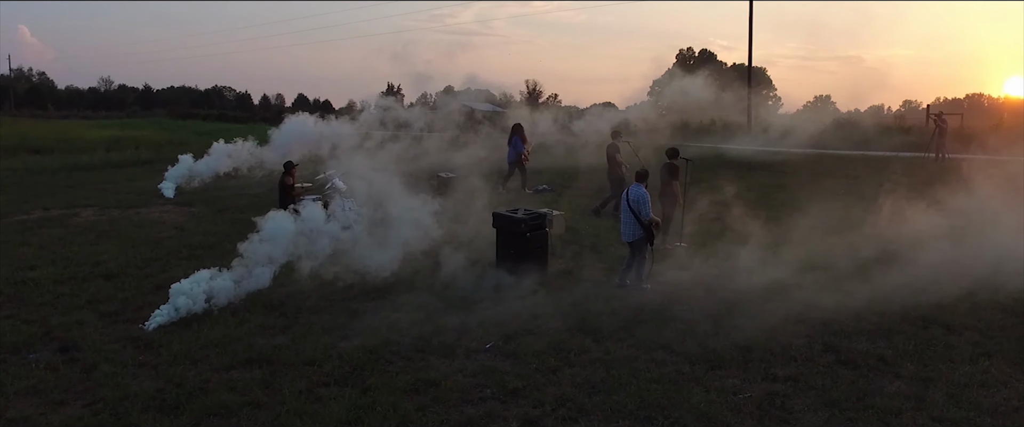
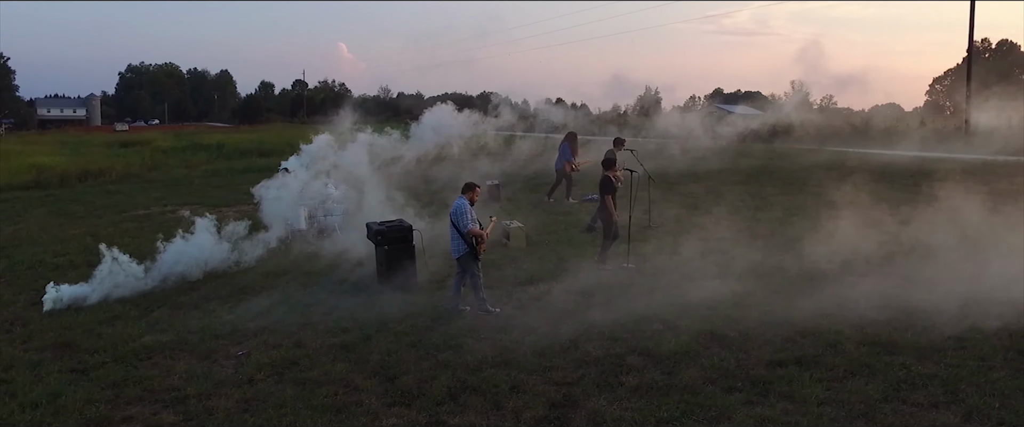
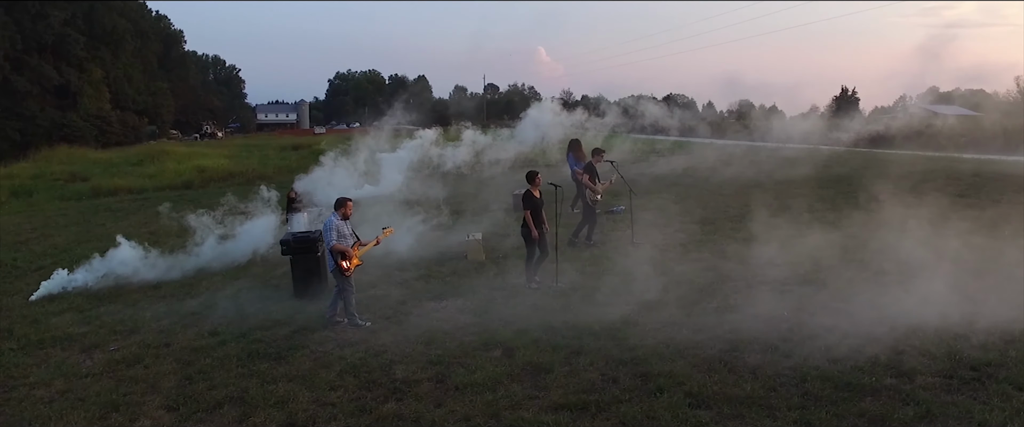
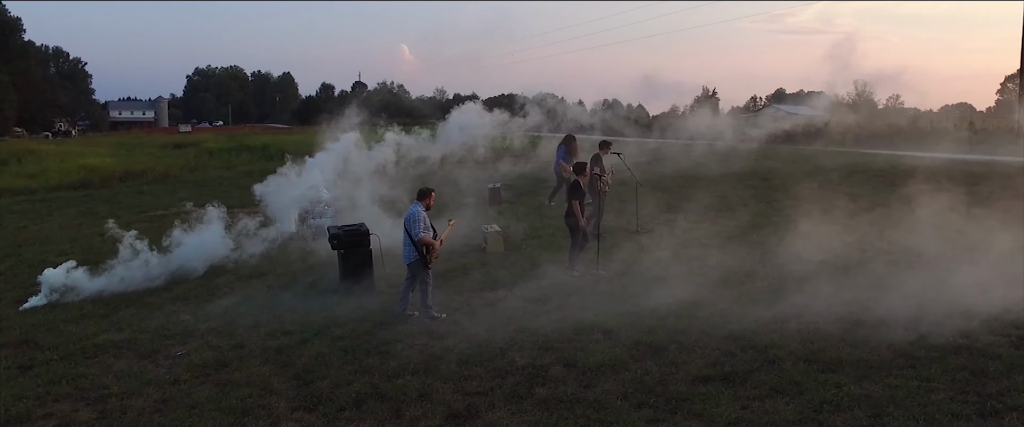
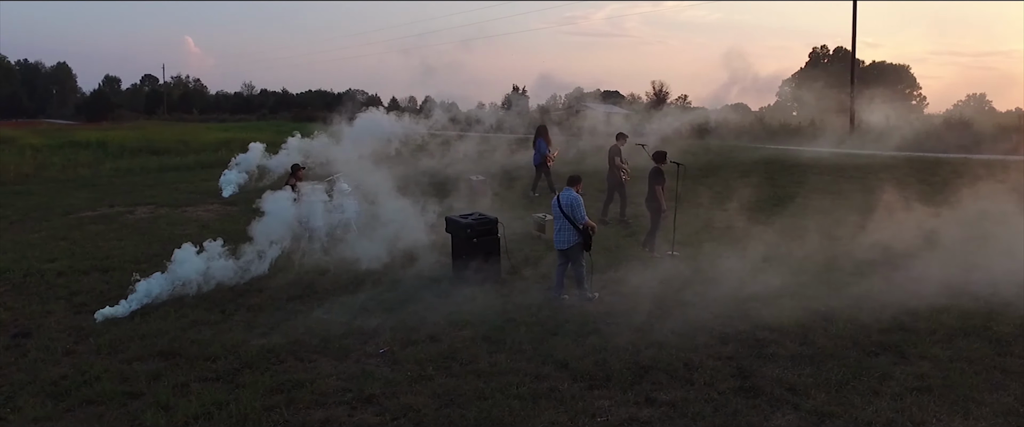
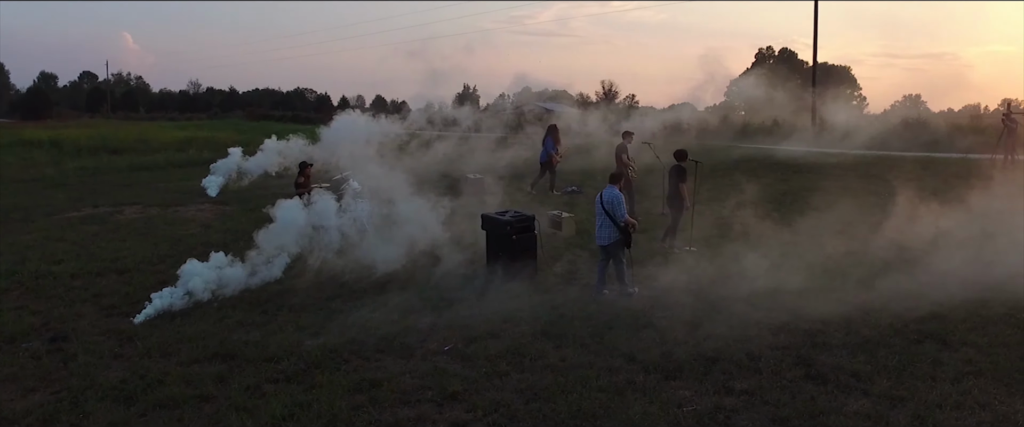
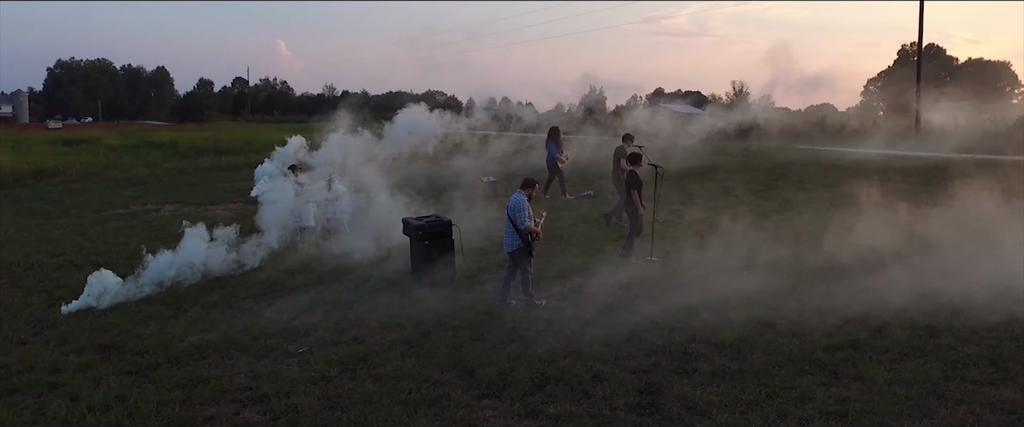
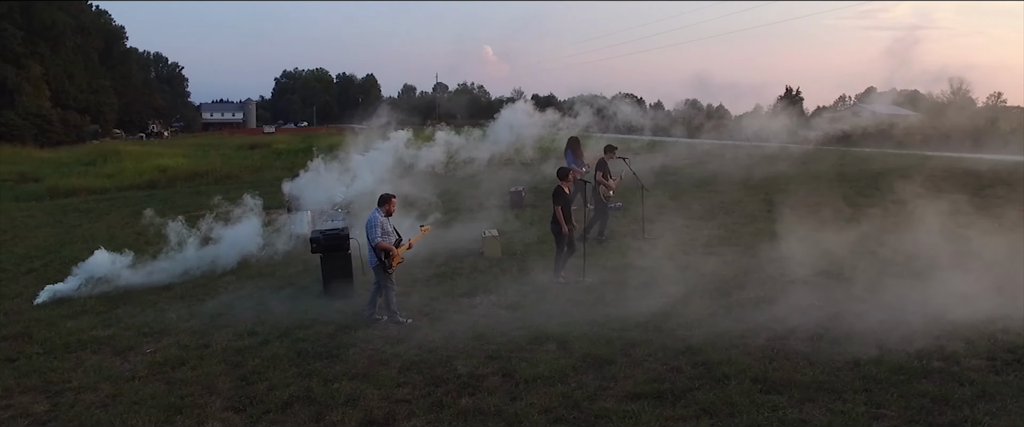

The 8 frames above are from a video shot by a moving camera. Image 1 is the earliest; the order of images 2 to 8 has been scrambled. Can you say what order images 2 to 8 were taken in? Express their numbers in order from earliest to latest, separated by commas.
6, 5, 7, 2, 4, 8, 3
